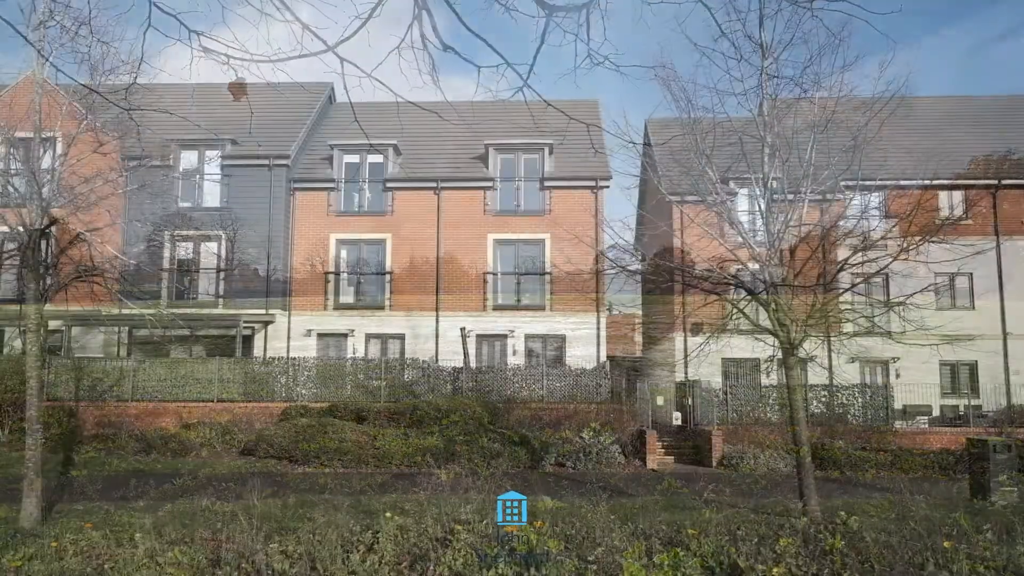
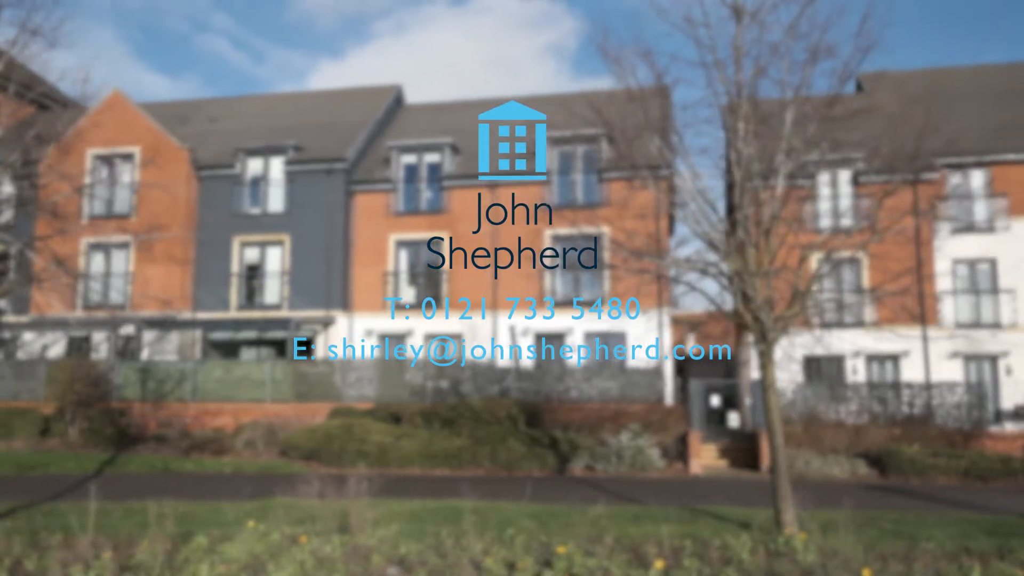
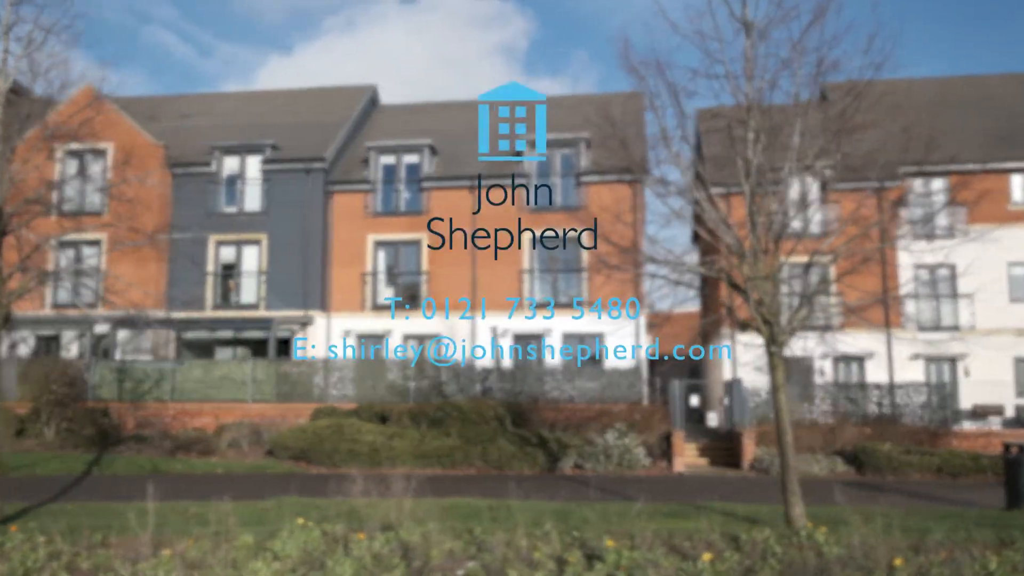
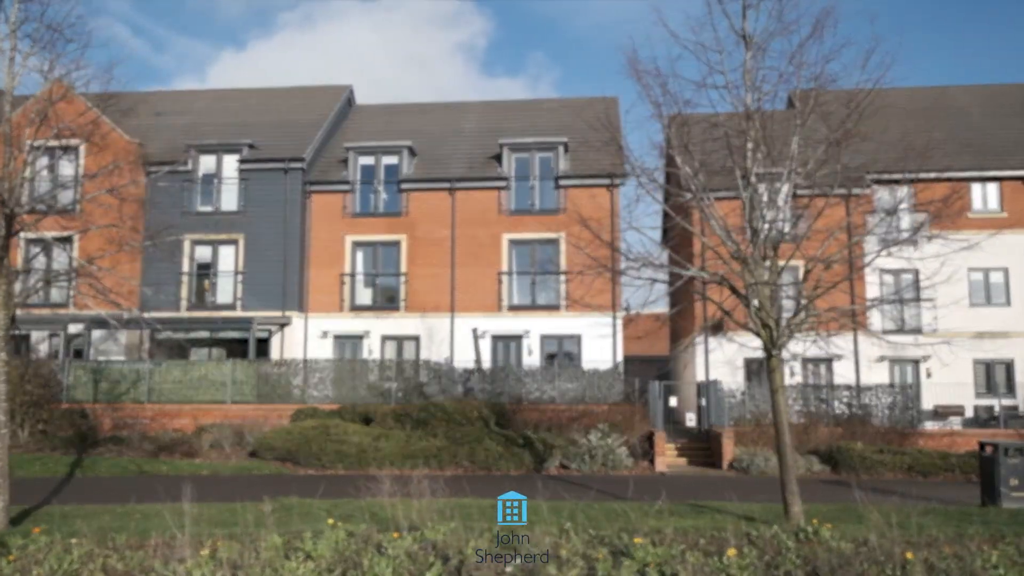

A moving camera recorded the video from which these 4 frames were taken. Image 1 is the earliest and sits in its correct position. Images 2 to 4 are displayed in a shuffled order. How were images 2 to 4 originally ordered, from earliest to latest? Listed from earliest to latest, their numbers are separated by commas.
4, 3, 2
